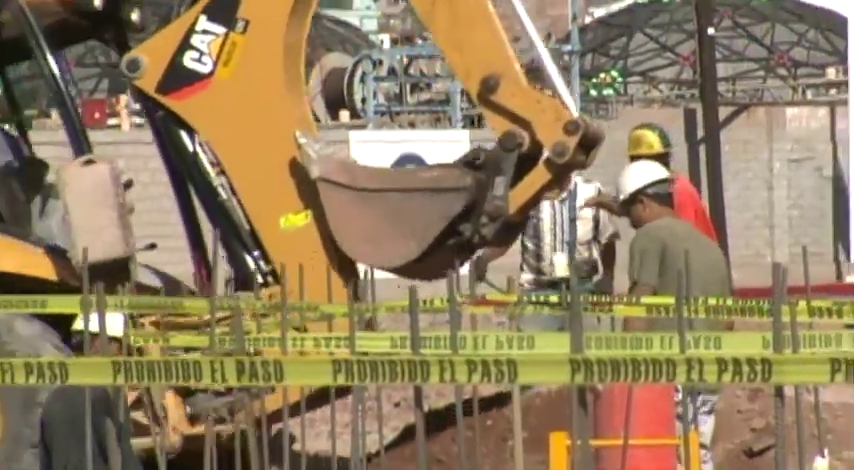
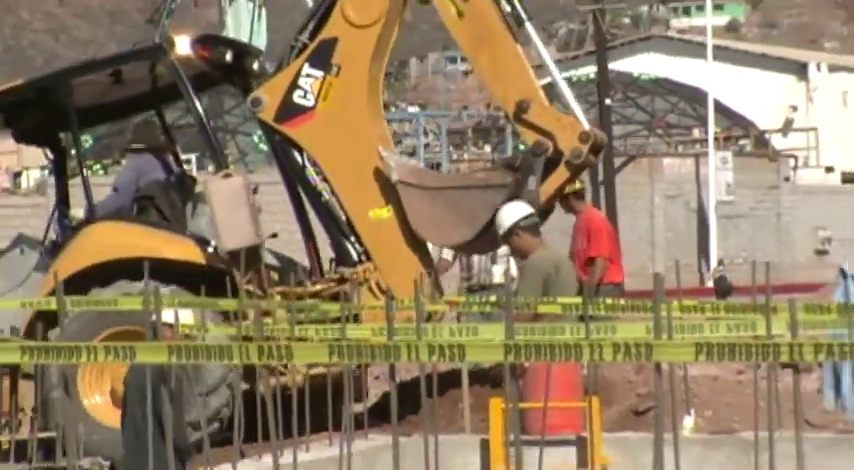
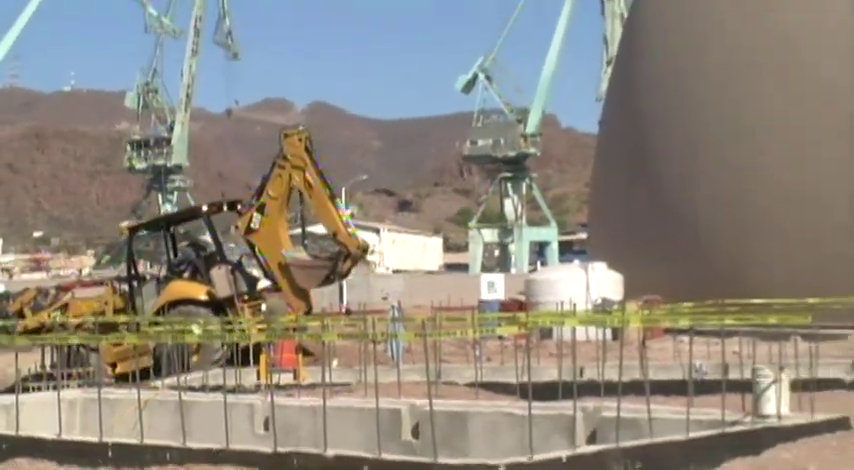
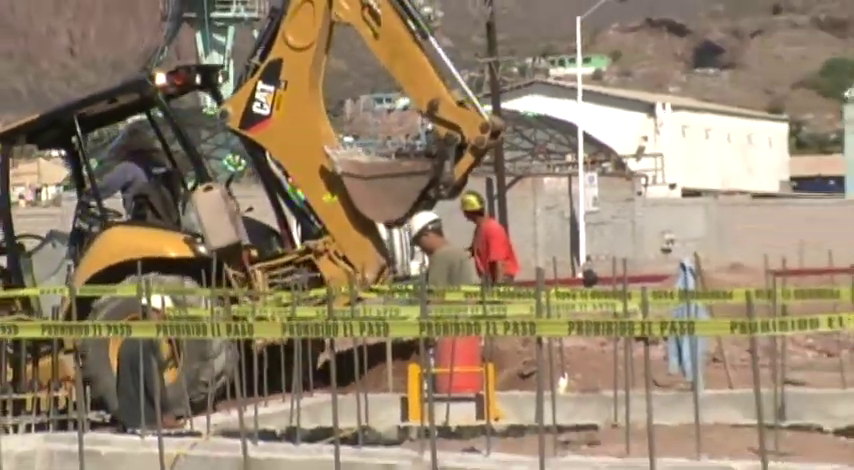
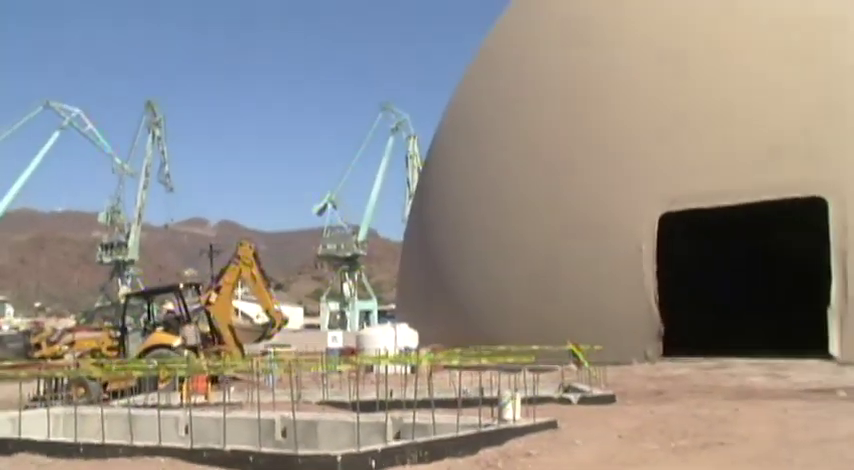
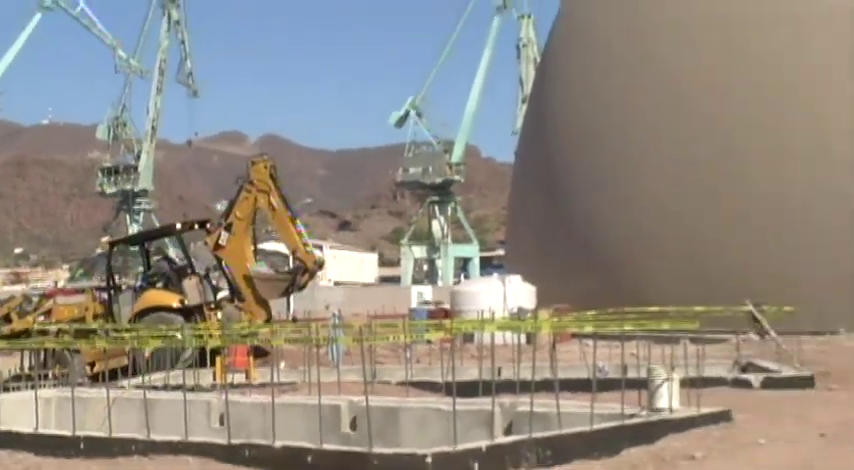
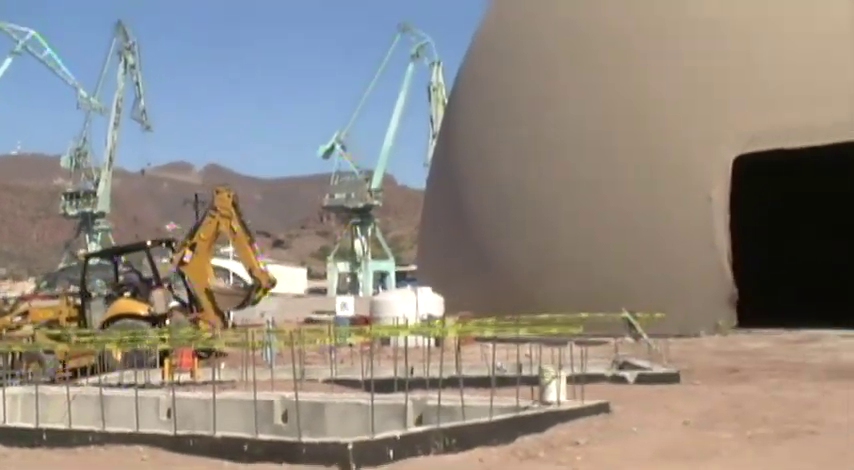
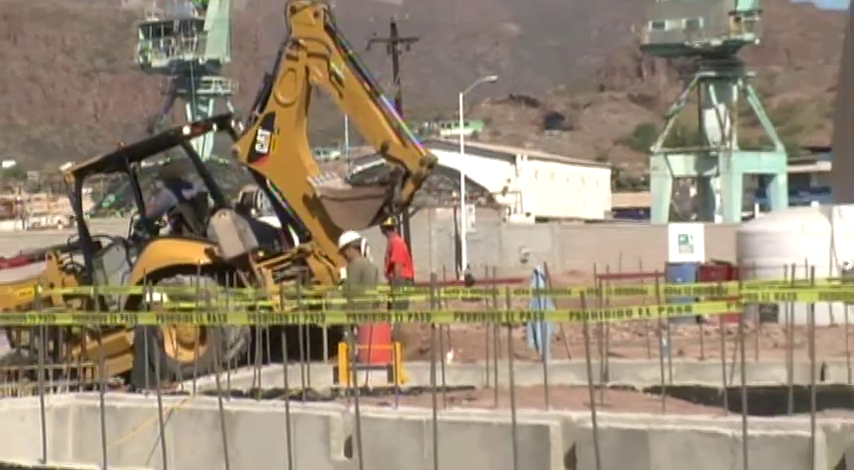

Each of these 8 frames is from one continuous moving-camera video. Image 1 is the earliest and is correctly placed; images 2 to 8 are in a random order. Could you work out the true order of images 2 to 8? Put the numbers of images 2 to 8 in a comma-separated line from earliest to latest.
2, 4, 8, 3, 6, 7, 5
